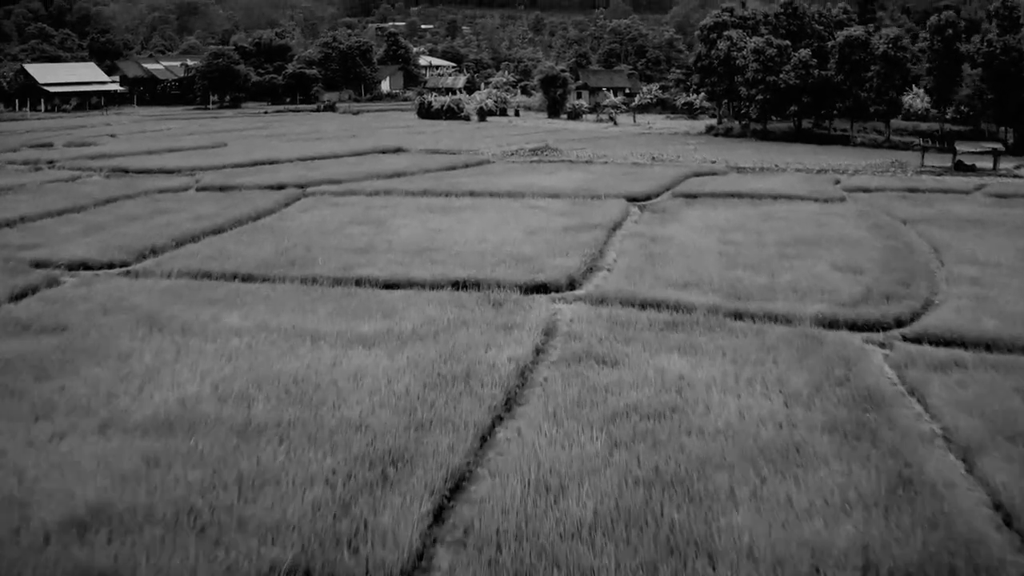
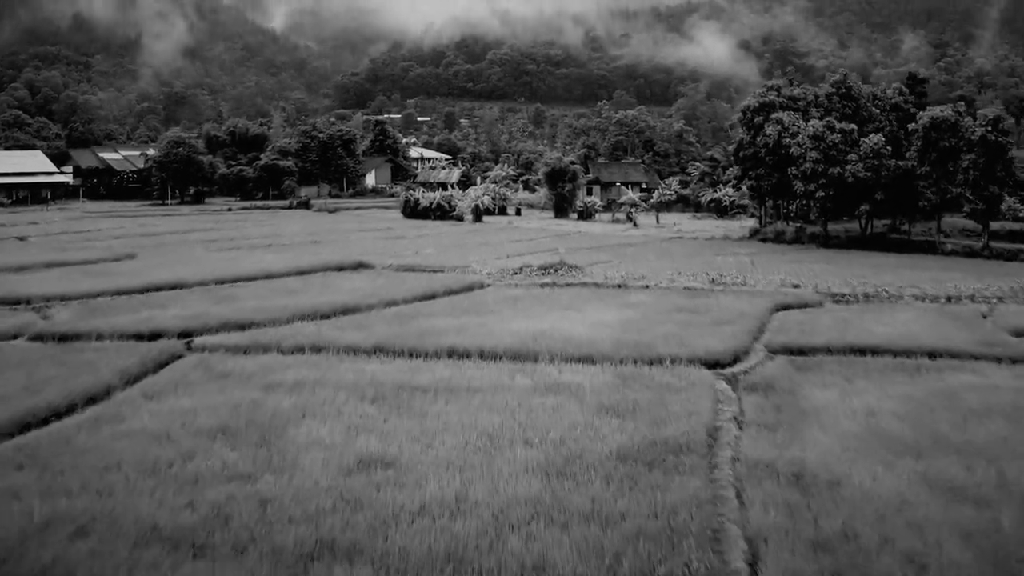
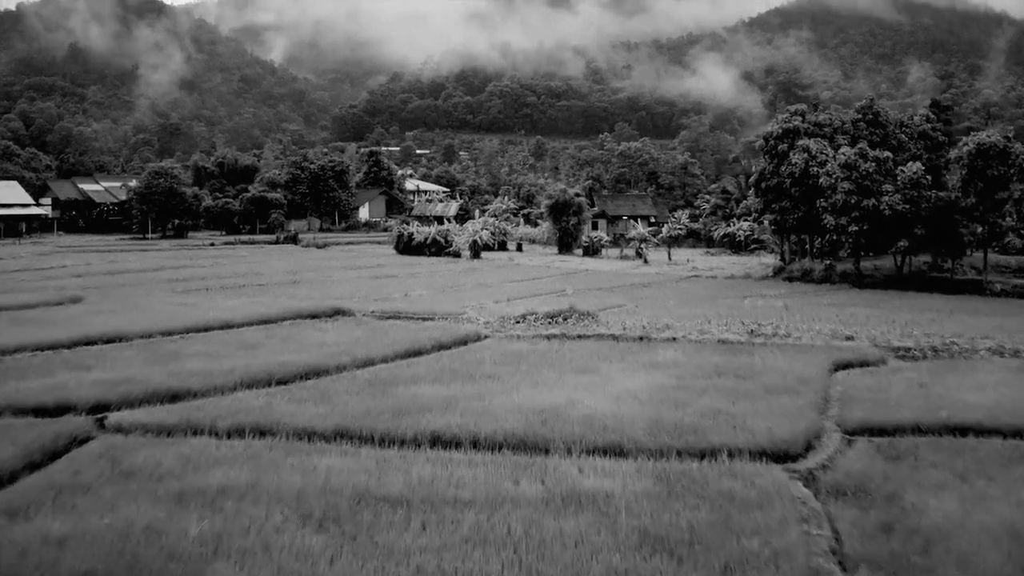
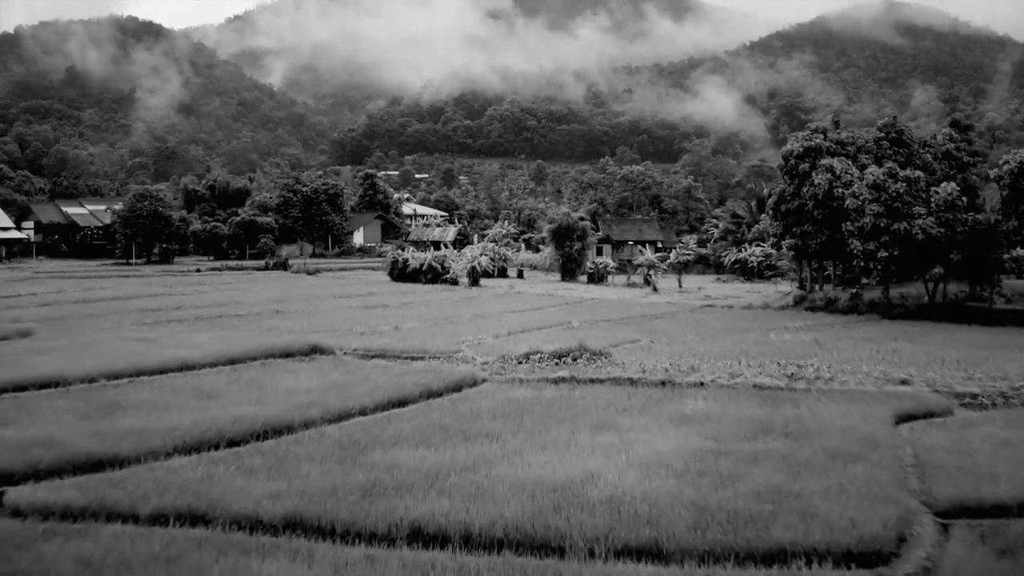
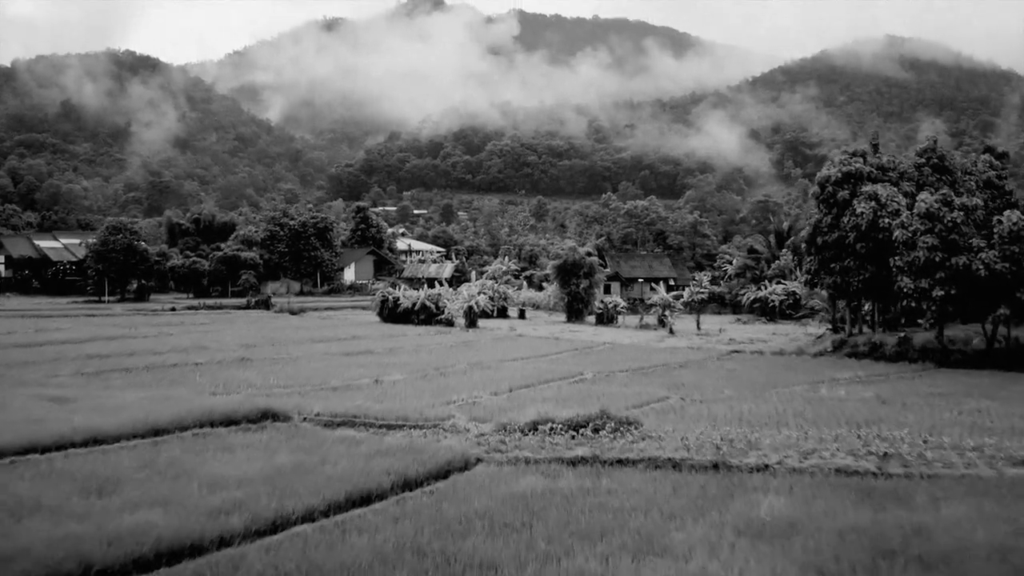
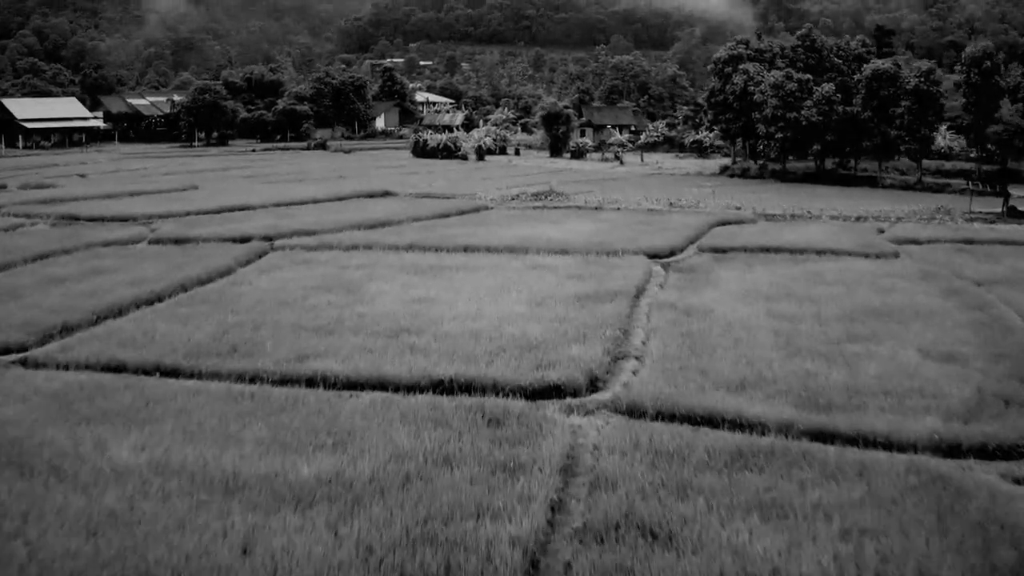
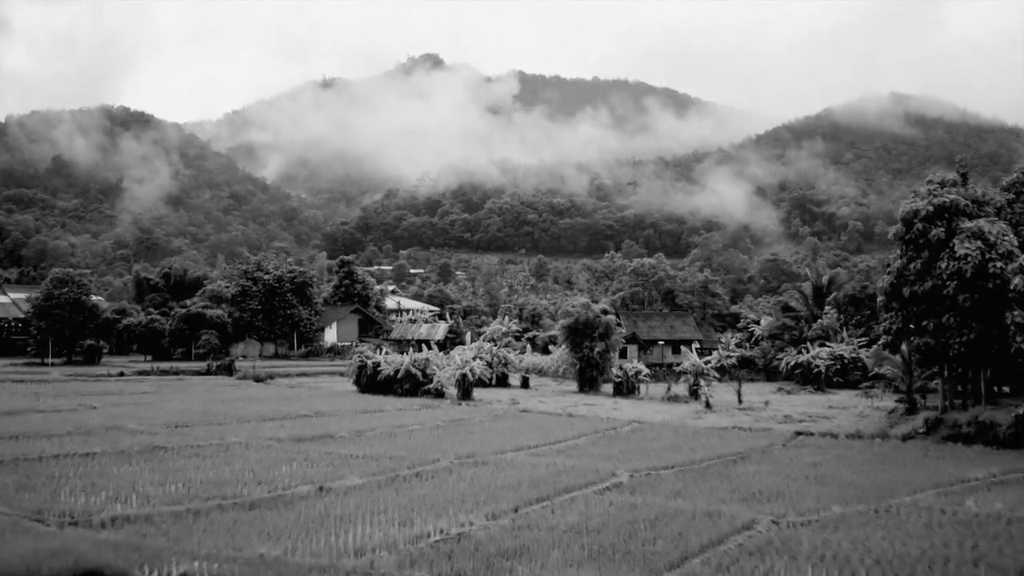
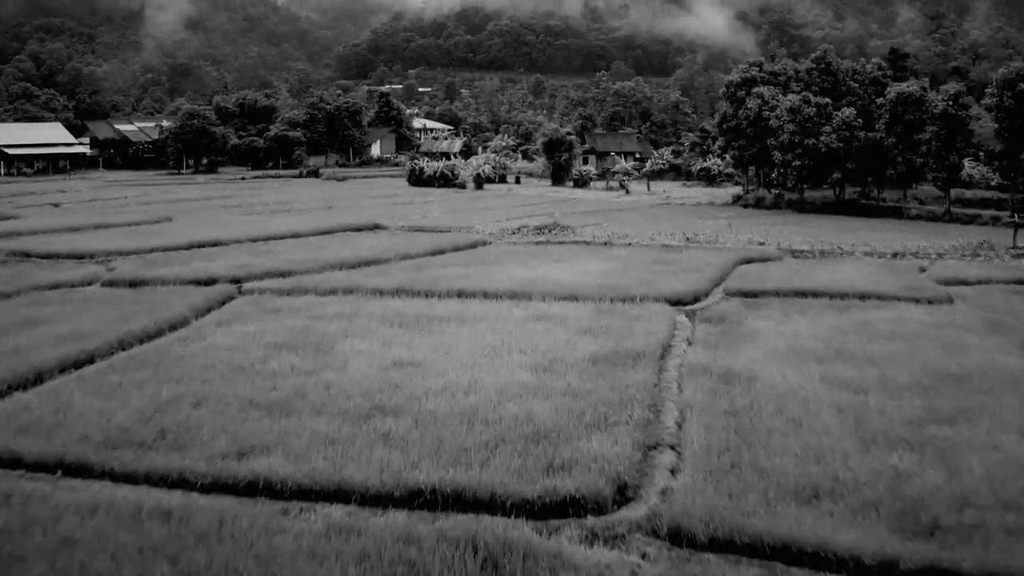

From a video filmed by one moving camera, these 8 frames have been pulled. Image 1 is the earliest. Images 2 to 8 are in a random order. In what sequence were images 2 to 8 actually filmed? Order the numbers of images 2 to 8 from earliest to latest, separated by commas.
6, 8, 2, 3, 4, 5, 7
